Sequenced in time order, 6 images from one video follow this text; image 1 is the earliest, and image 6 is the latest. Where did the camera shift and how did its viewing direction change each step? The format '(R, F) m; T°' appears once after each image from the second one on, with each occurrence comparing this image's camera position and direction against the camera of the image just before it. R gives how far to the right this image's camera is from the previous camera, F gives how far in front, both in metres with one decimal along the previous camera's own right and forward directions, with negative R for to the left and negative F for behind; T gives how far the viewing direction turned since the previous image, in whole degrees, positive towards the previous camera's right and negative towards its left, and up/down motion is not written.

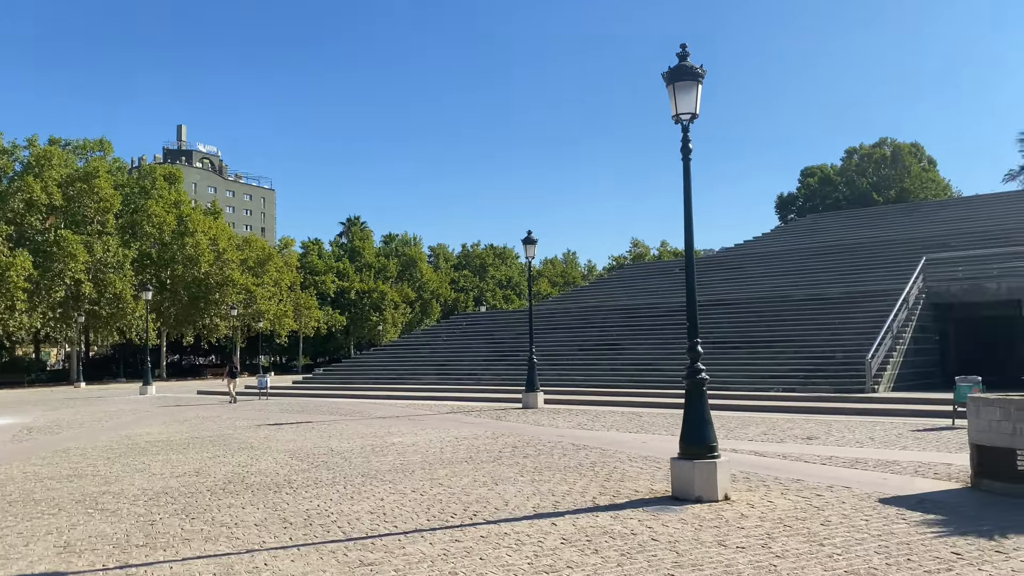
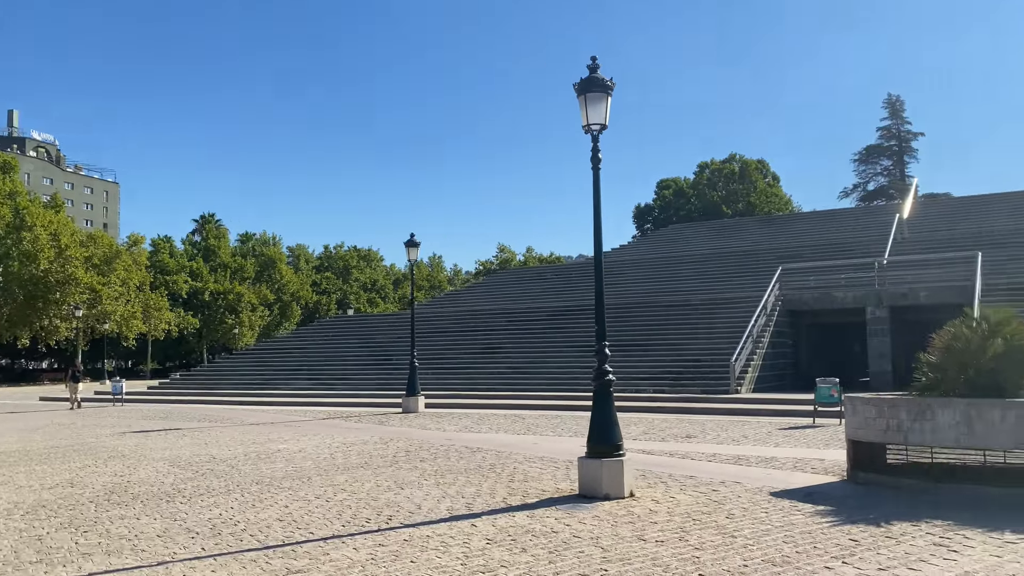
(-0.5, 0.0) m; +9°
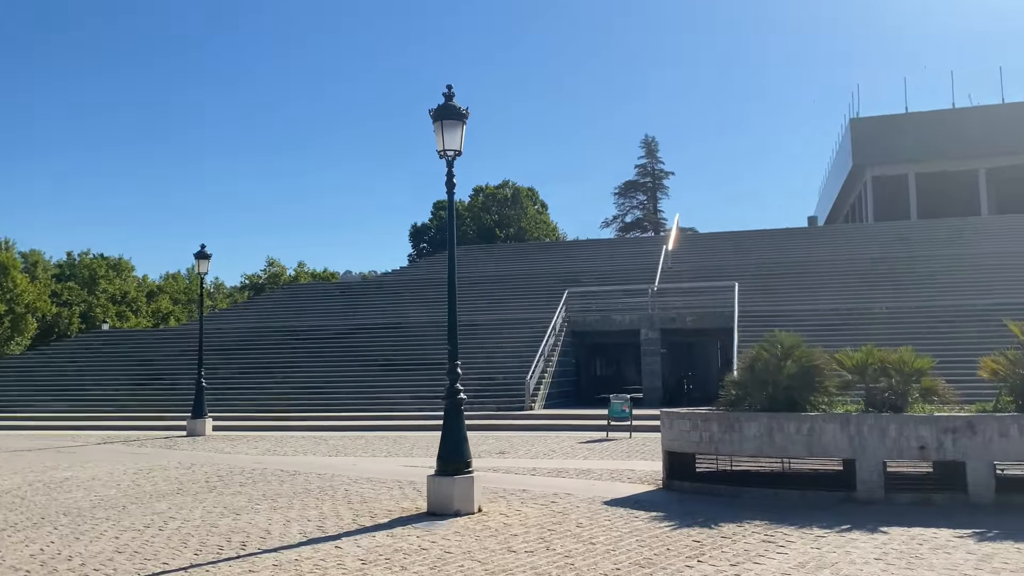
(-0.9, -0.1) m; +16°
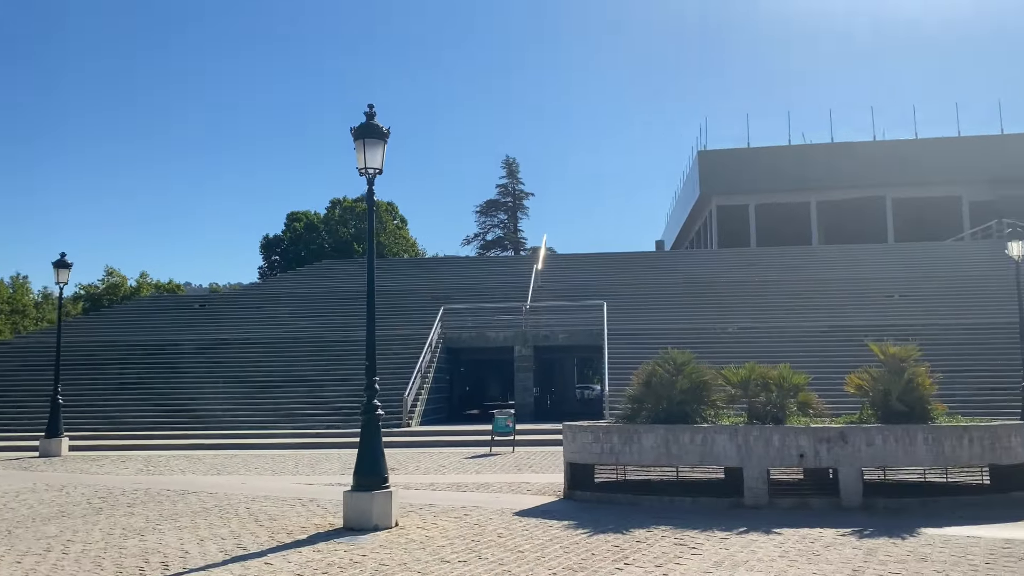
(-0.7, -0.2) m; +10°
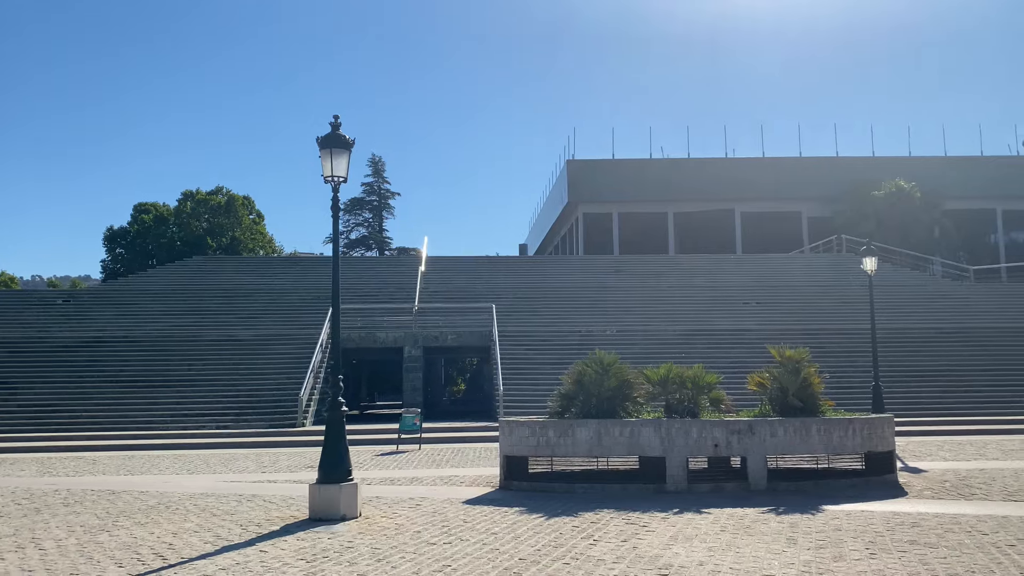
(-1.2, -0.6) m; +10°
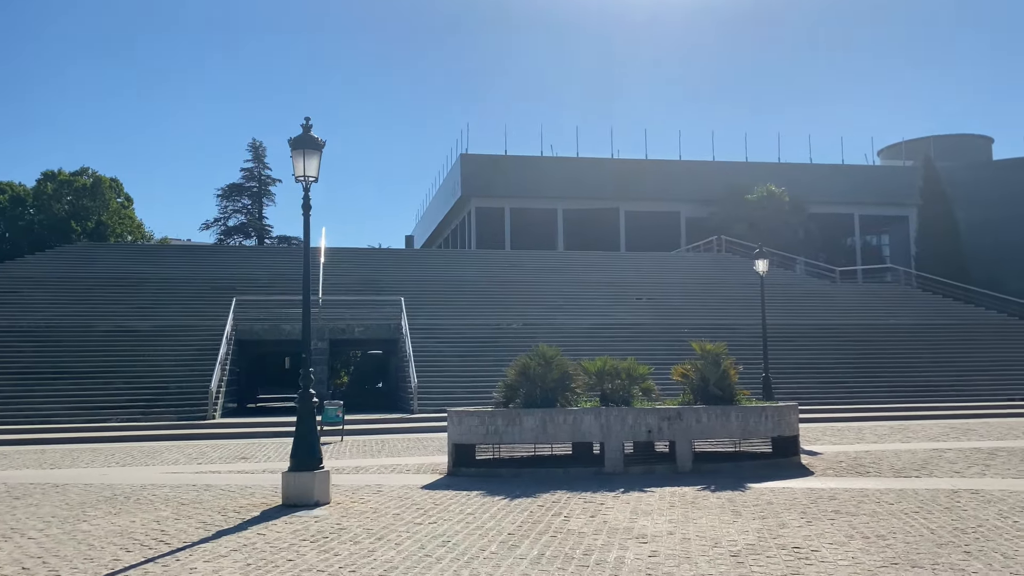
(-1.0, -0.6) m; +8°
